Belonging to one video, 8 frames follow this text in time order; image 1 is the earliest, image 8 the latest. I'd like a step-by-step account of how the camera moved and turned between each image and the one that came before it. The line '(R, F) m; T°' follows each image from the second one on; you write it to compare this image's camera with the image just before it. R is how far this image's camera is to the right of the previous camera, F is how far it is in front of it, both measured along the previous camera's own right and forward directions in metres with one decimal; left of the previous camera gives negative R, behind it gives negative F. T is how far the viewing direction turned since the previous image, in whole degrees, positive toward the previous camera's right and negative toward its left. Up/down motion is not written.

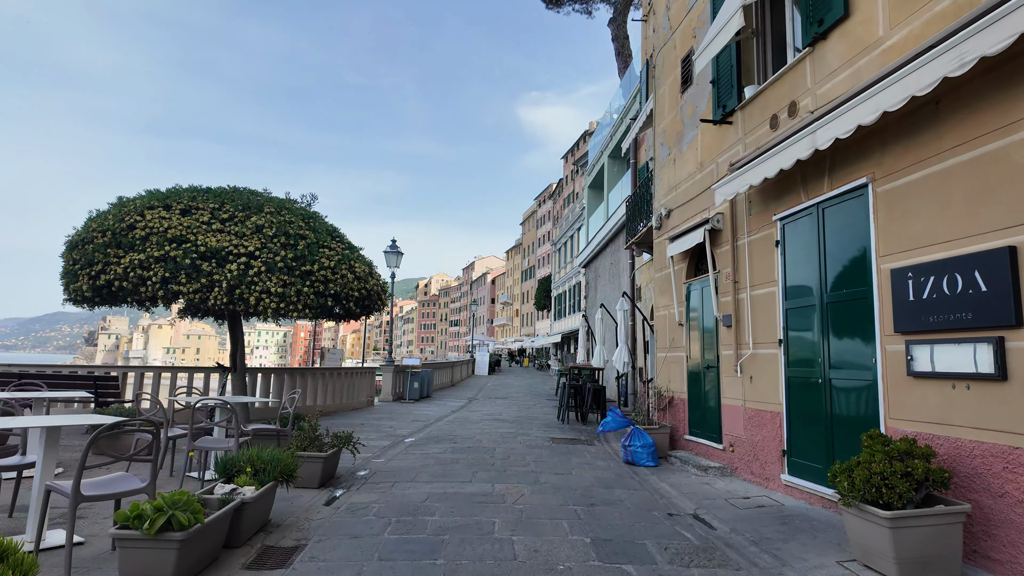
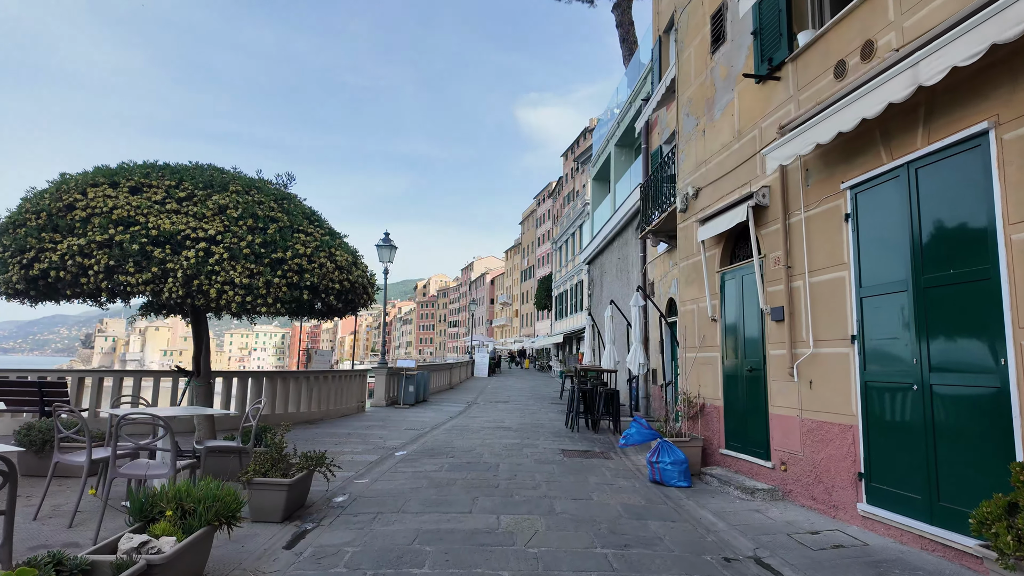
(-0.1, +1.2) m; 0°
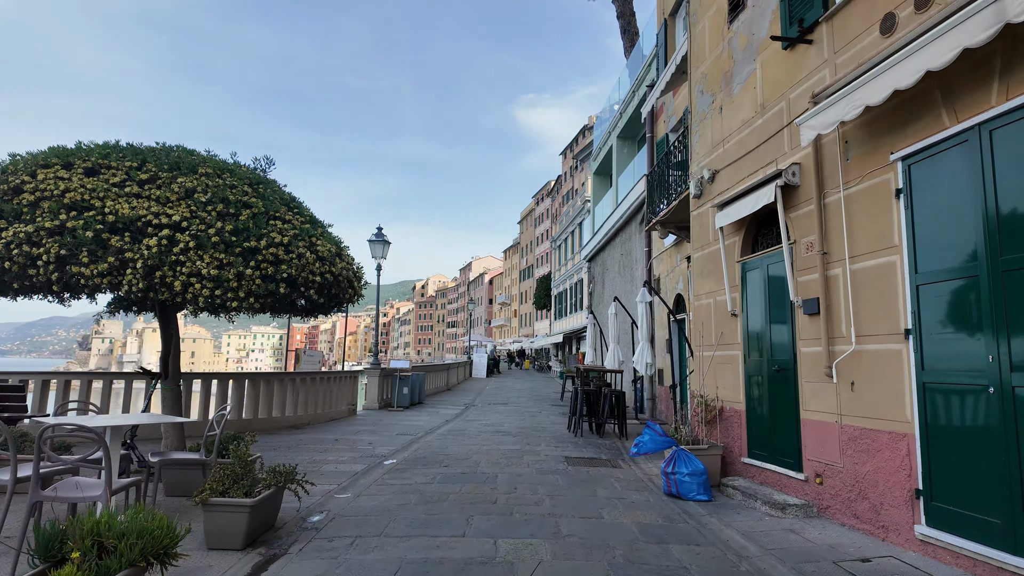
(0.0, +0.7) m; 0°
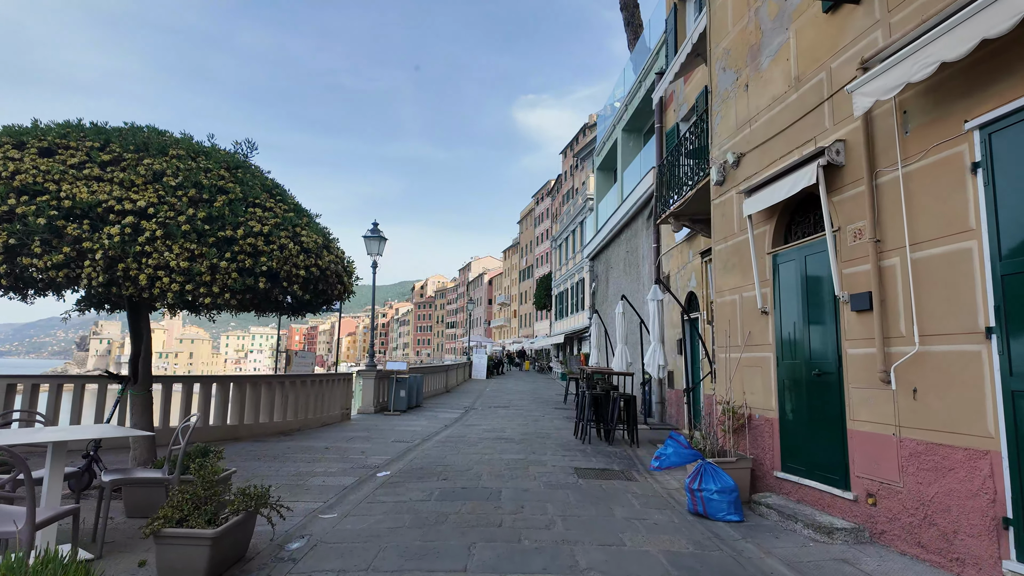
(-0.1, +0.7) m; 0°
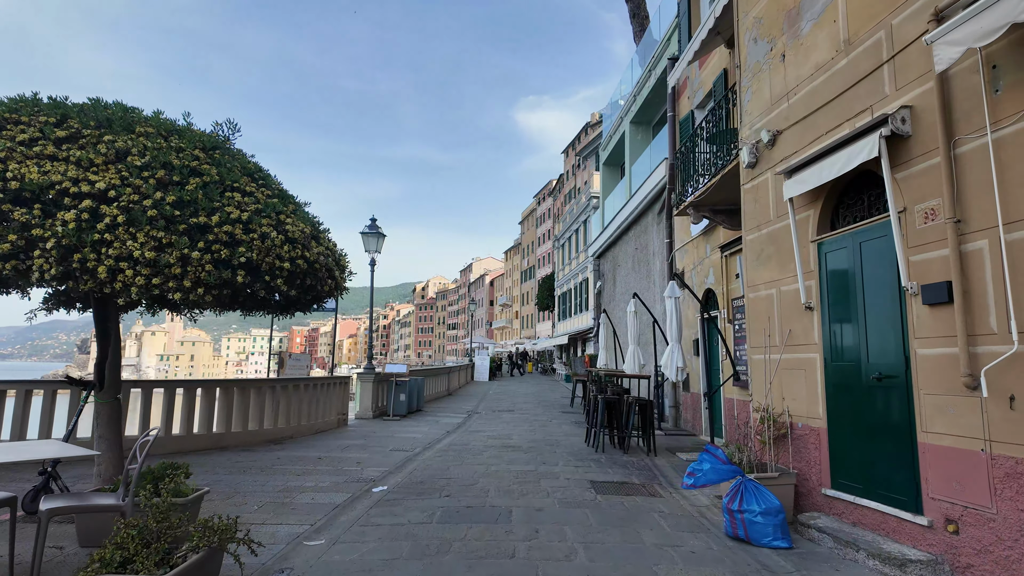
(-0.1, +0.7) m; 0°
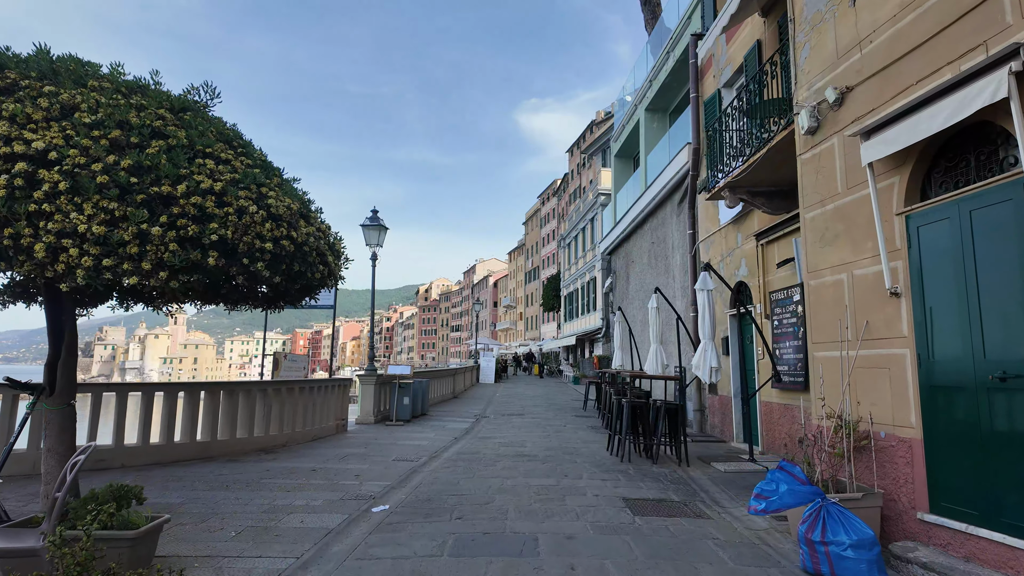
(-0.2, +0.9) m; 0°
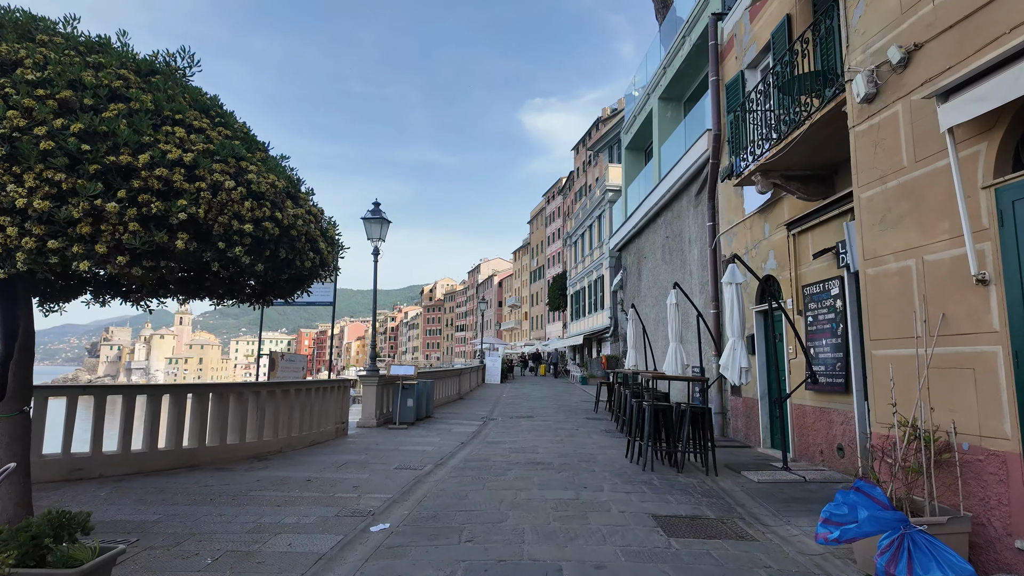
(-0.1, +0.7) m; 0°
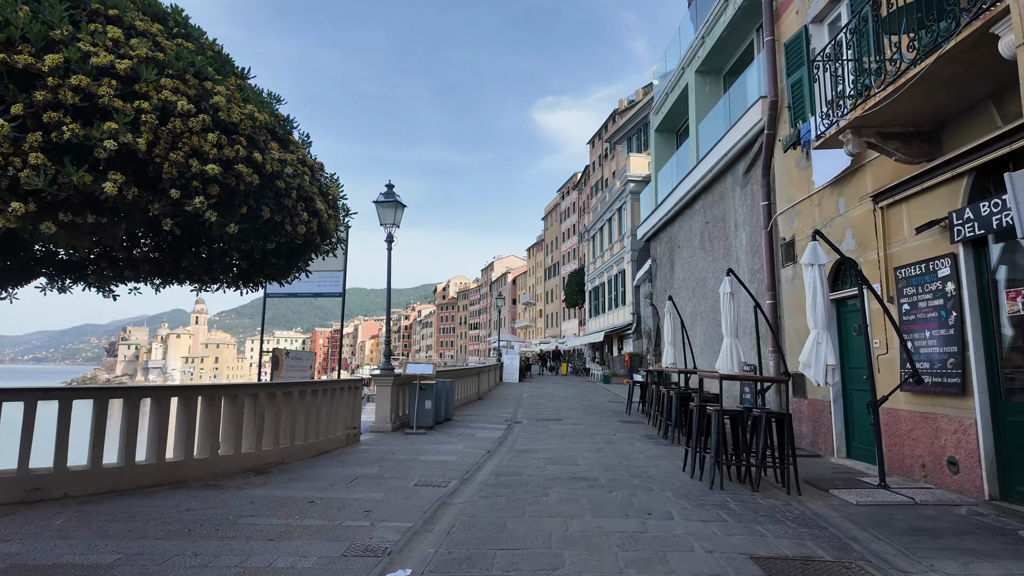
(-0.3, +1.2) m; -1°
